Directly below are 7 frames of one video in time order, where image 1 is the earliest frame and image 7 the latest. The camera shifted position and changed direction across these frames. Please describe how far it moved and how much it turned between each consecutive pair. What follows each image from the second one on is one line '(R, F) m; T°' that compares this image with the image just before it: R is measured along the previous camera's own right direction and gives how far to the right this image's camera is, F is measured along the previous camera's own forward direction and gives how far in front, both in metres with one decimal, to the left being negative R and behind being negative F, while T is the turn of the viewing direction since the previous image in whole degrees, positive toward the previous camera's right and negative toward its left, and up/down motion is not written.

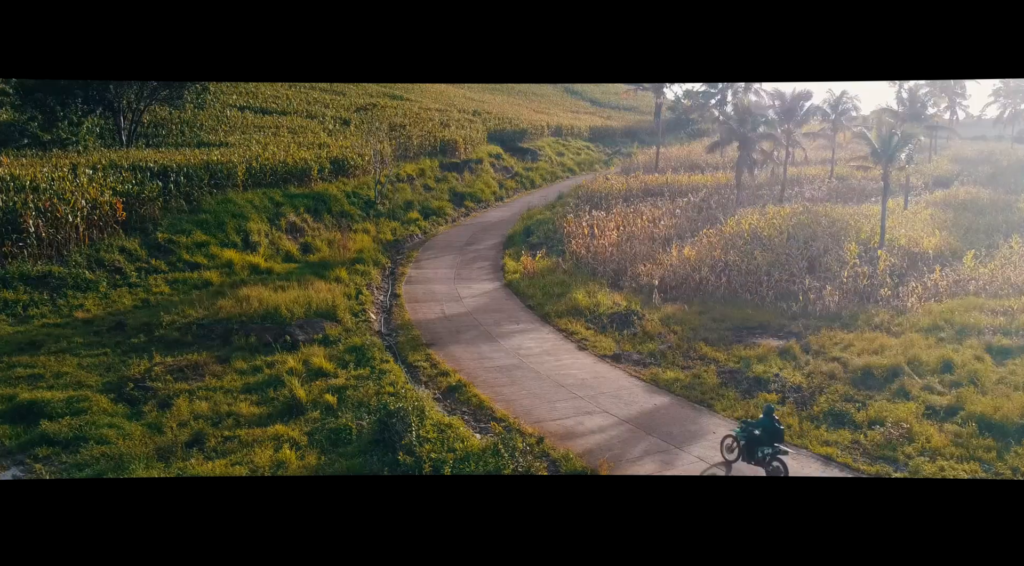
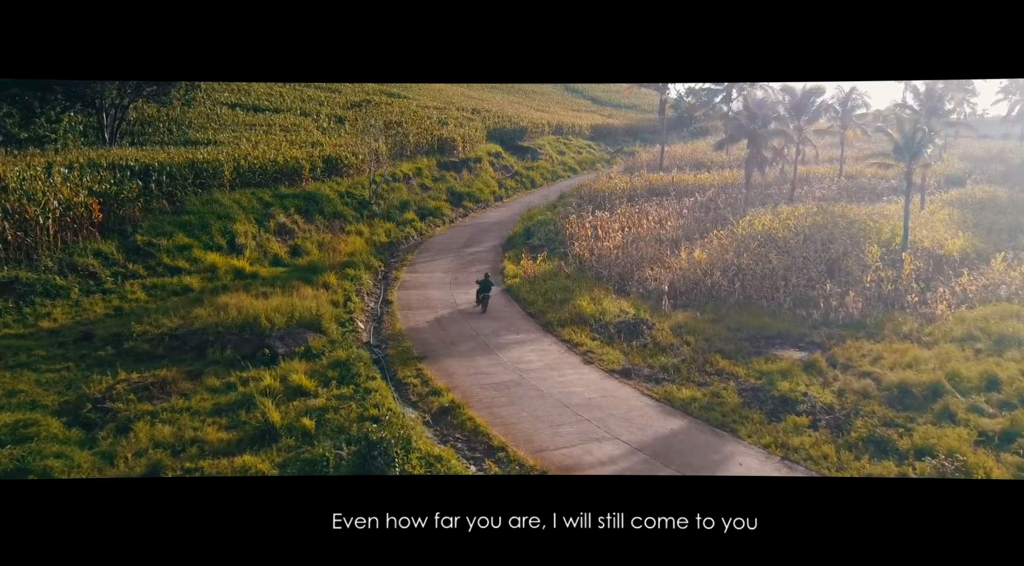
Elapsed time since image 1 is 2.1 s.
(0.0, +0.7) m; 0°
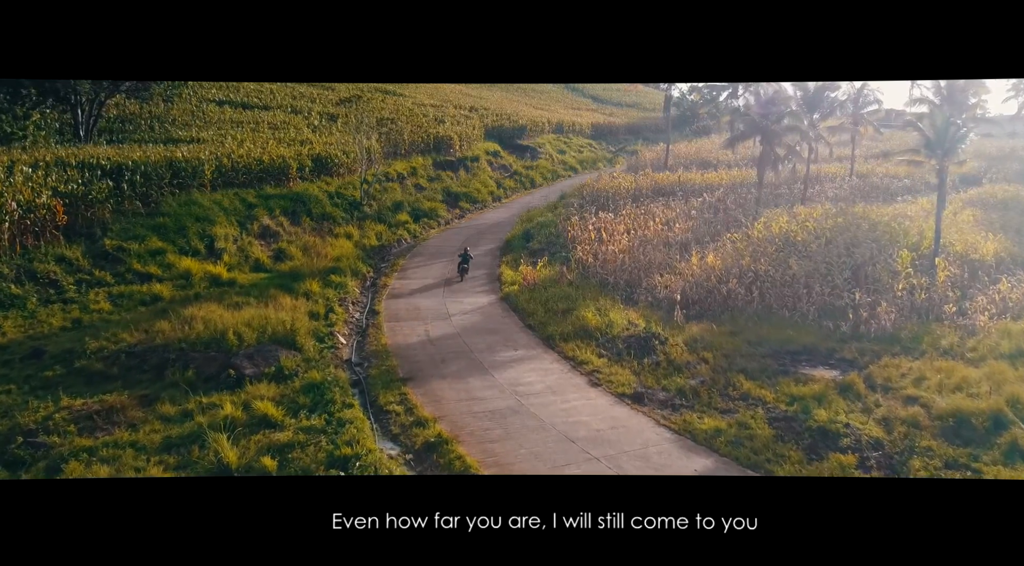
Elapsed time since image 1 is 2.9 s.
(0.0, +0.9) m; 0°
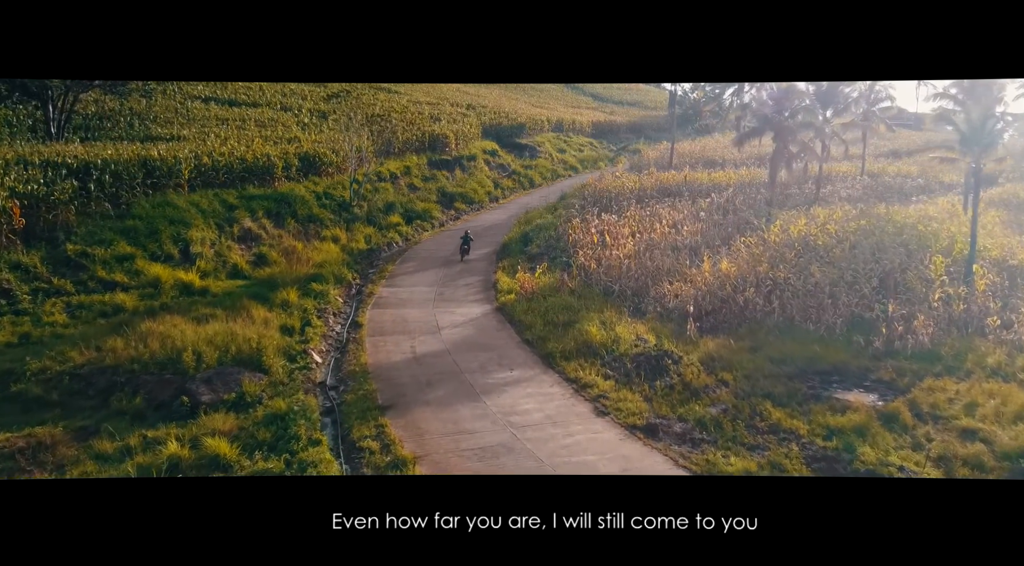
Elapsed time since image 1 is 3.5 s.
(0.0, +0.9) m; 0°
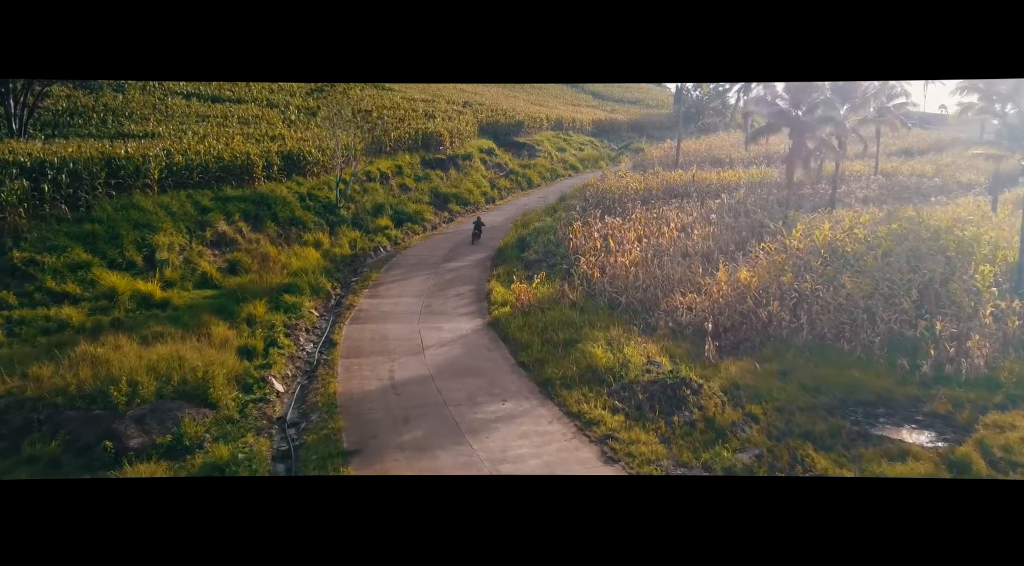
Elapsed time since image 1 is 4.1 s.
(+0.1, +1.0) m; 0°
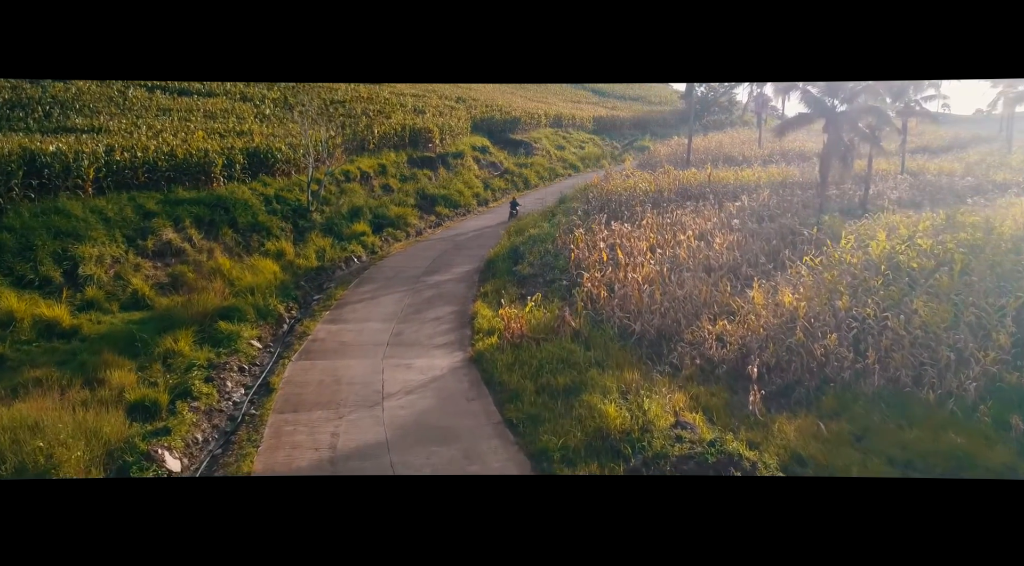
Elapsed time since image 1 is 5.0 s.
(+0.1, +1.7) m; 0°
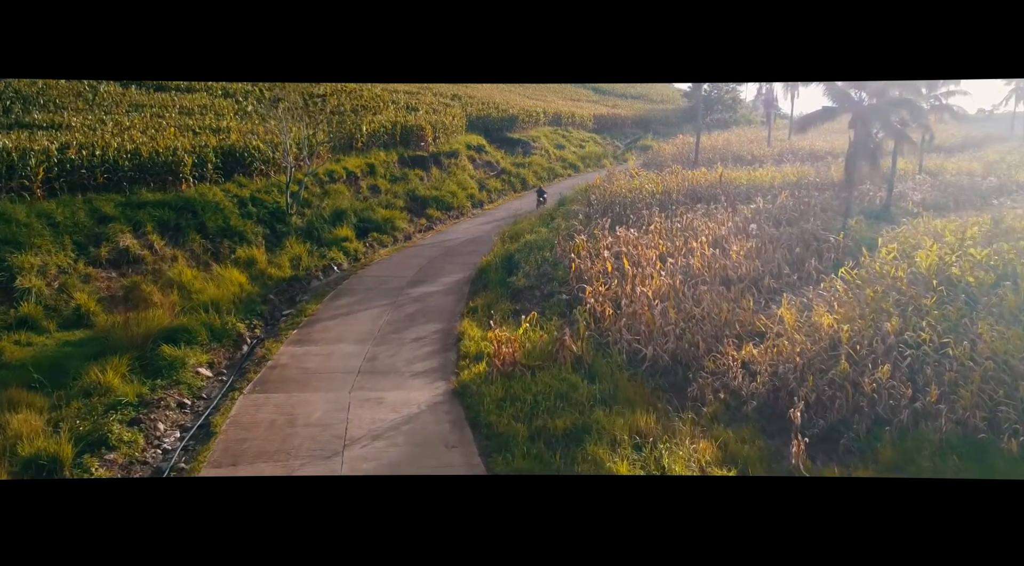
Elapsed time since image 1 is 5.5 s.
(+0.1, +1.1) m; 0°
